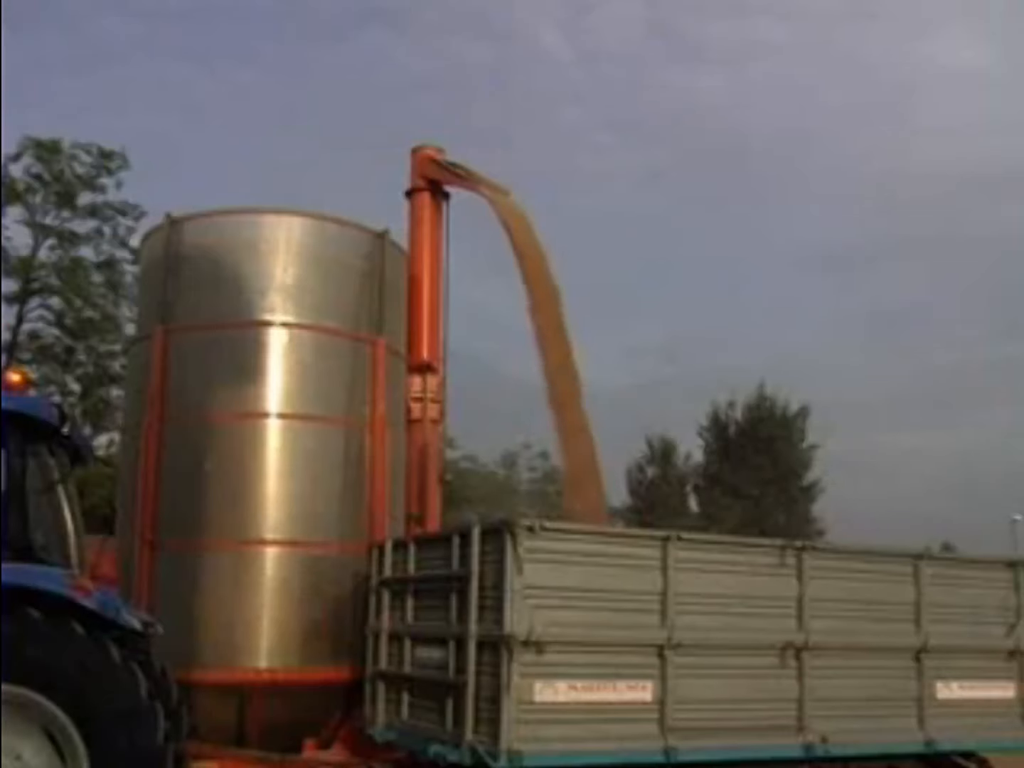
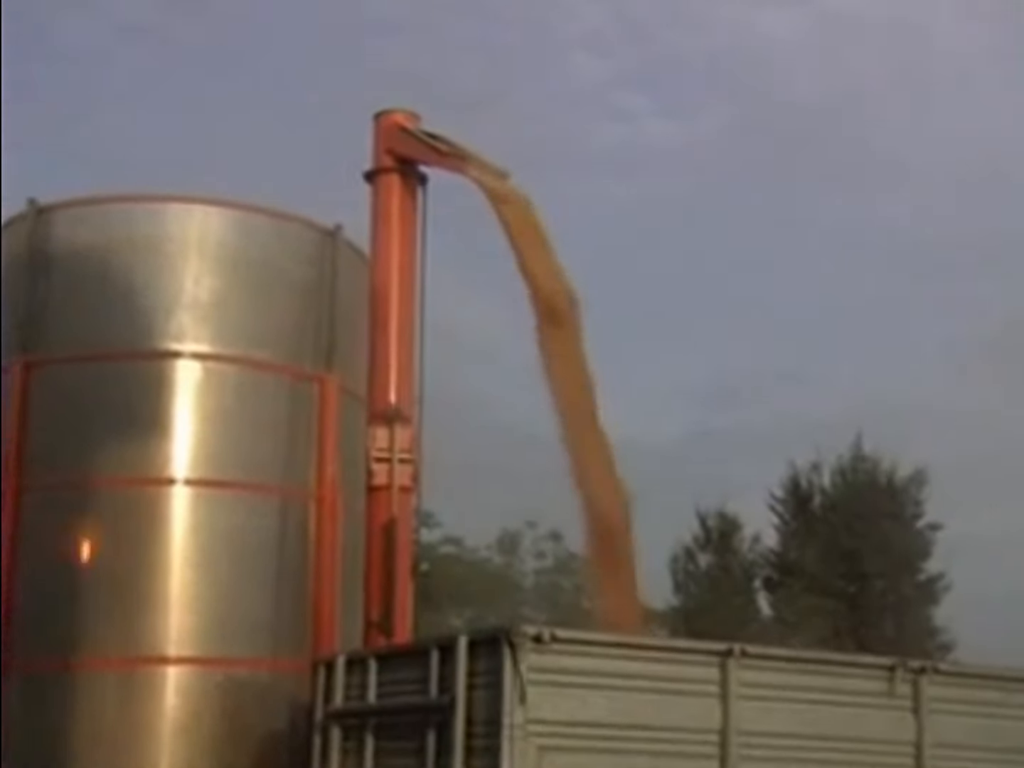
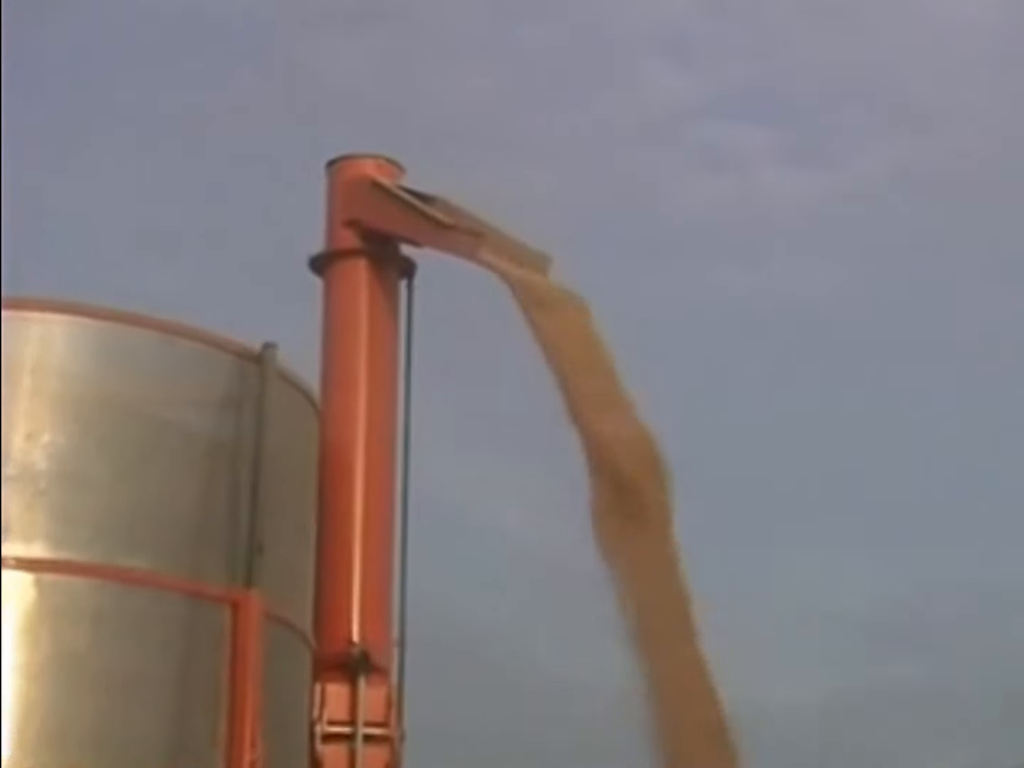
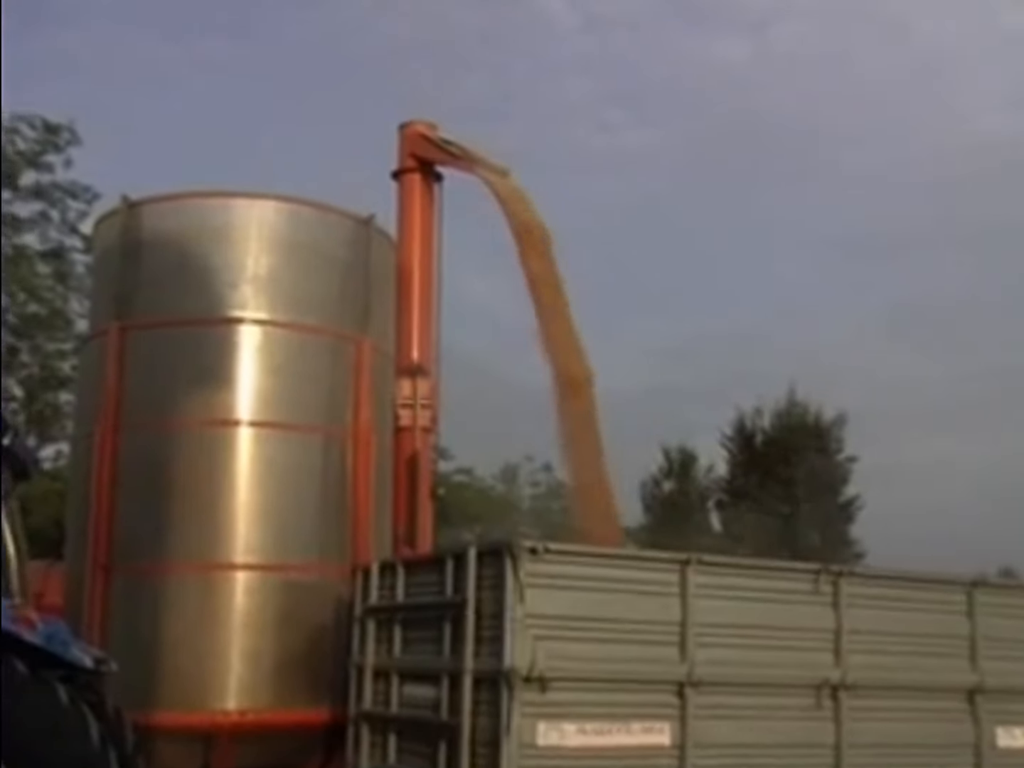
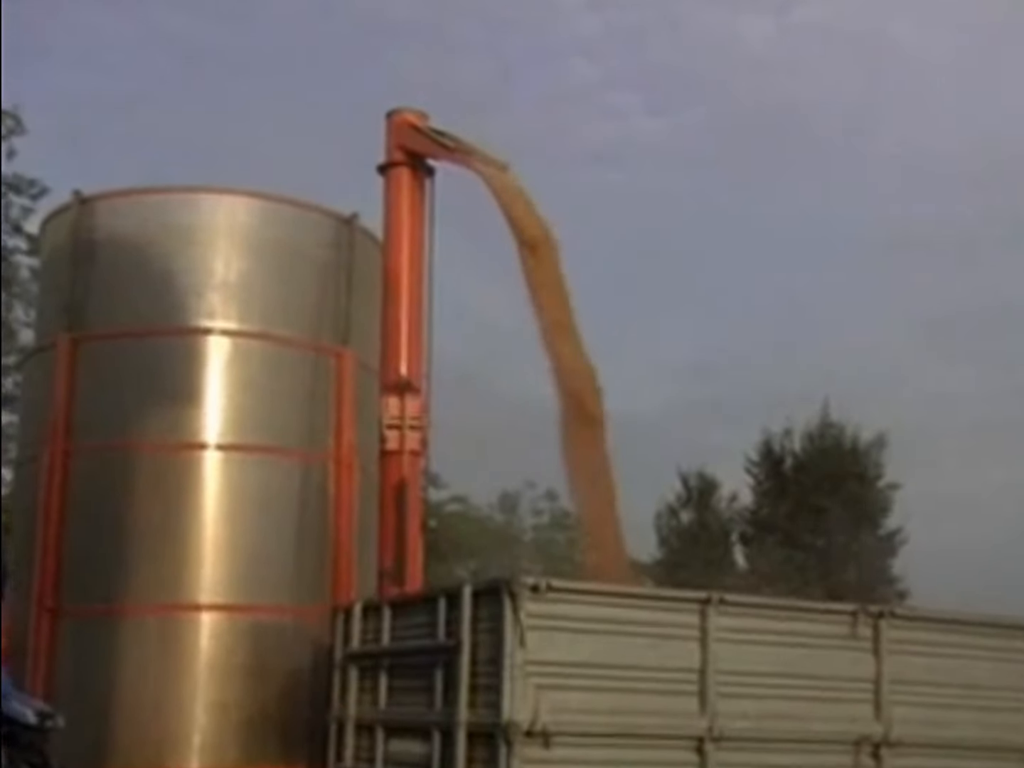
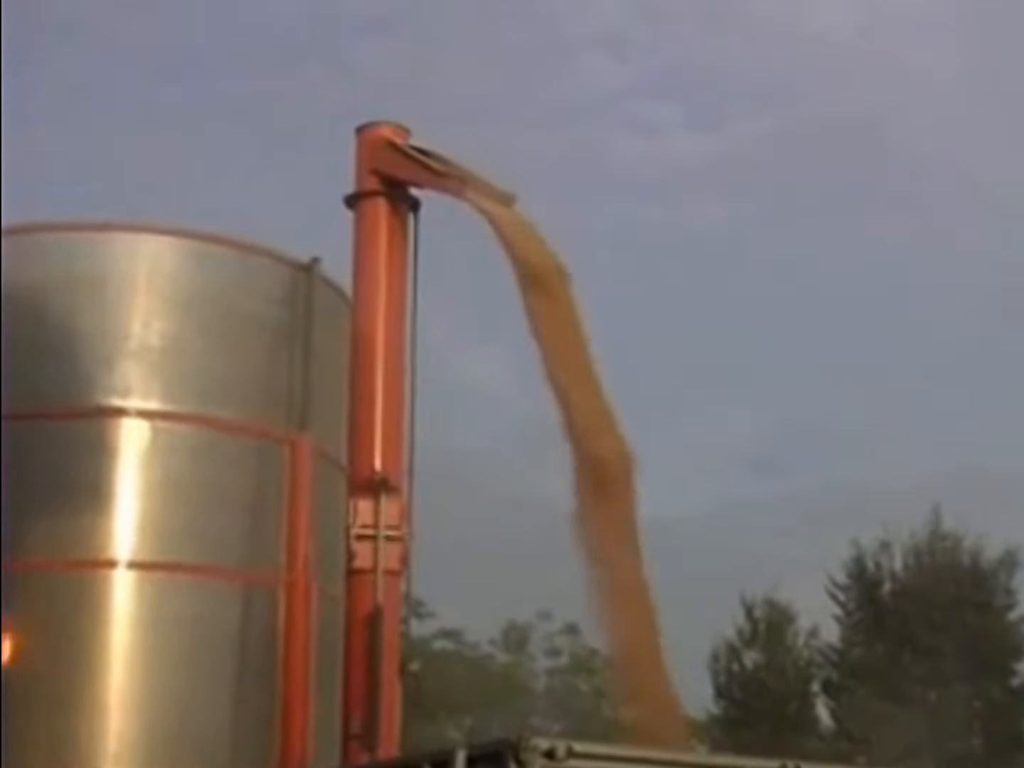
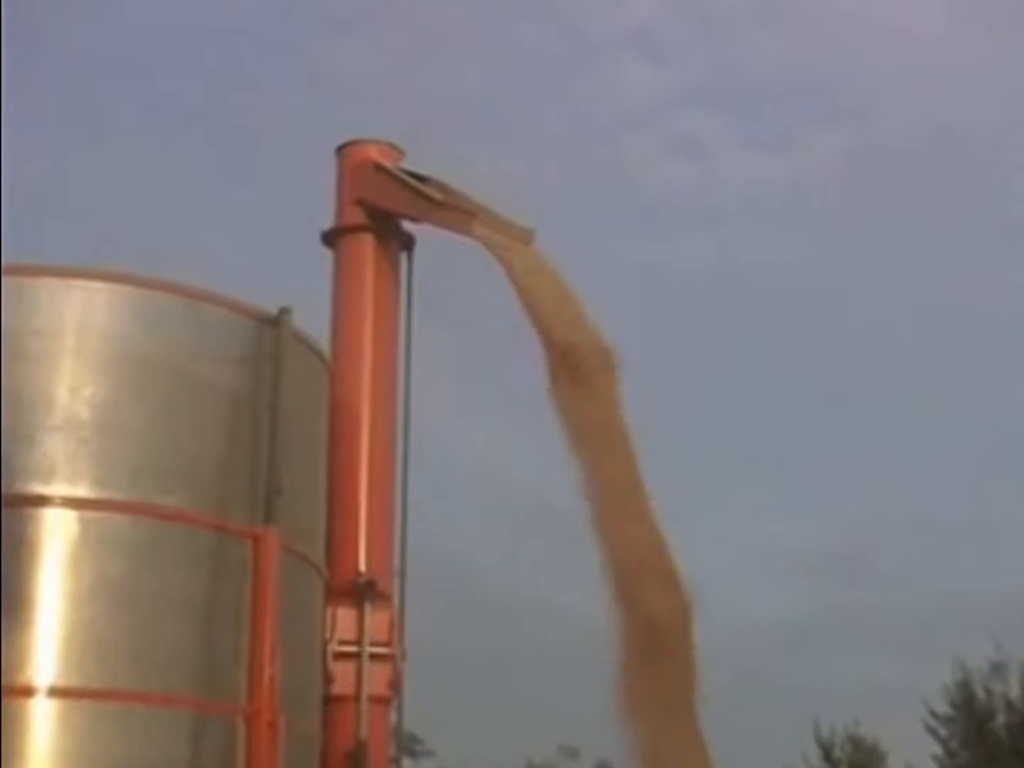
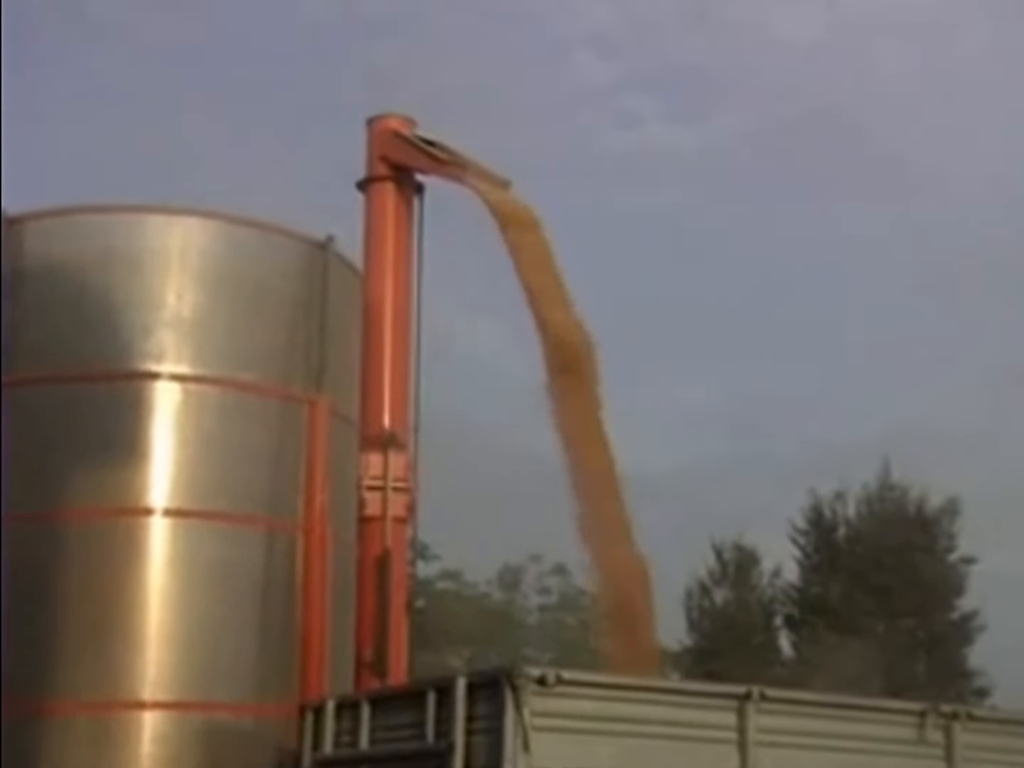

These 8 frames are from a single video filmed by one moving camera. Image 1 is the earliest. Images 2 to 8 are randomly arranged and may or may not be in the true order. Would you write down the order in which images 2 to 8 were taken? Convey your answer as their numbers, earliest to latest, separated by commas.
4, 5, 2, 8, 6, 7, 3
